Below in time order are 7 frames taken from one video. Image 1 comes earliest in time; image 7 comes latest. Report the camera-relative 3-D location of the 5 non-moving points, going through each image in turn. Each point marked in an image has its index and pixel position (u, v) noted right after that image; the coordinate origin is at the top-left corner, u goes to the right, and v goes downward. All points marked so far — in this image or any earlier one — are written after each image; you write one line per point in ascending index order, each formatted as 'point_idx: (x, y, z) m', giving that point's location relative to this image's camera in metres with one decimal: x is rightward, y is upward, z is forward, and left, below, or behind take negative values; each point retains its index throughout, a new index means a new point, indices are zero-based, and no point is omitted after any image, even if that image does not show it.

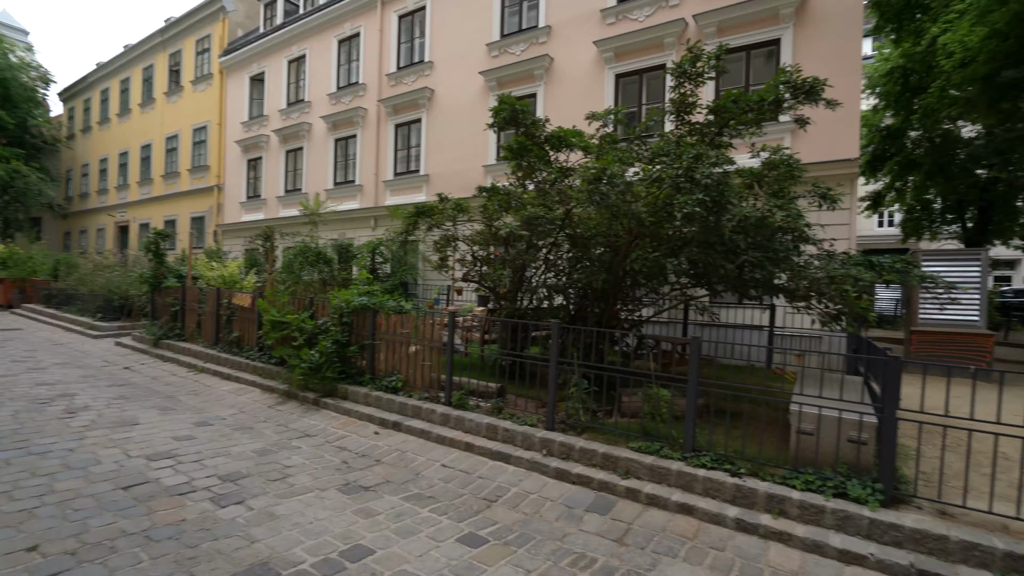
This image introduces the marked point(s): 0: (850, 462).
0: (+2.9, -1.5, +4.7) m
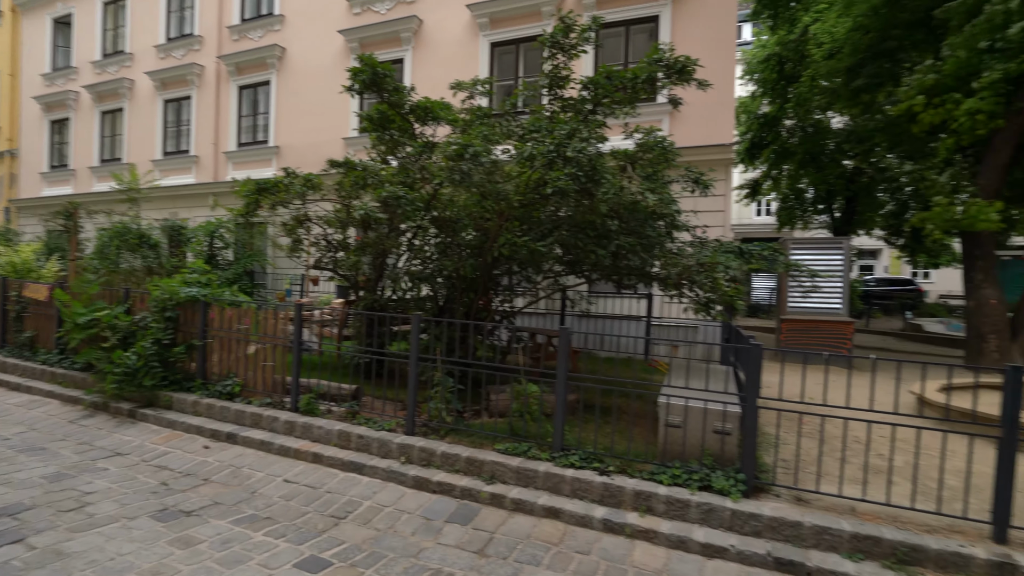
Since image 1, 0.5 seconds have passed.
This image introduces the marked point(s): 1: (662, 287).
0: (+1.7, -1.4, +4.7) m
1: (+1.8, 0.0, +6.5) m
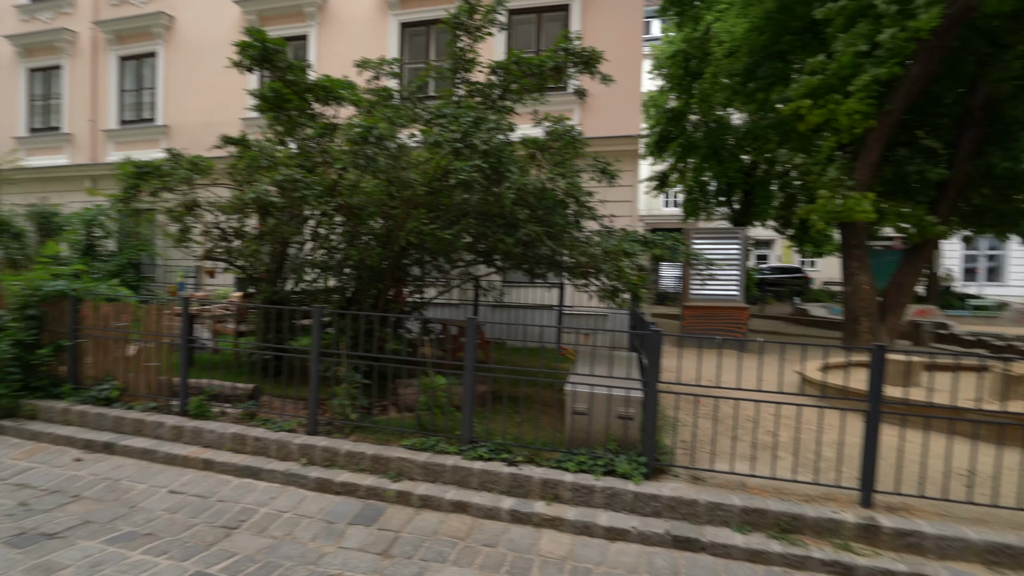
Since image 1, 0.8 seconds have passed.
0: (+1.0, -1.3, +4.9) m
1: (+0.8, +0.1, +6.6) m
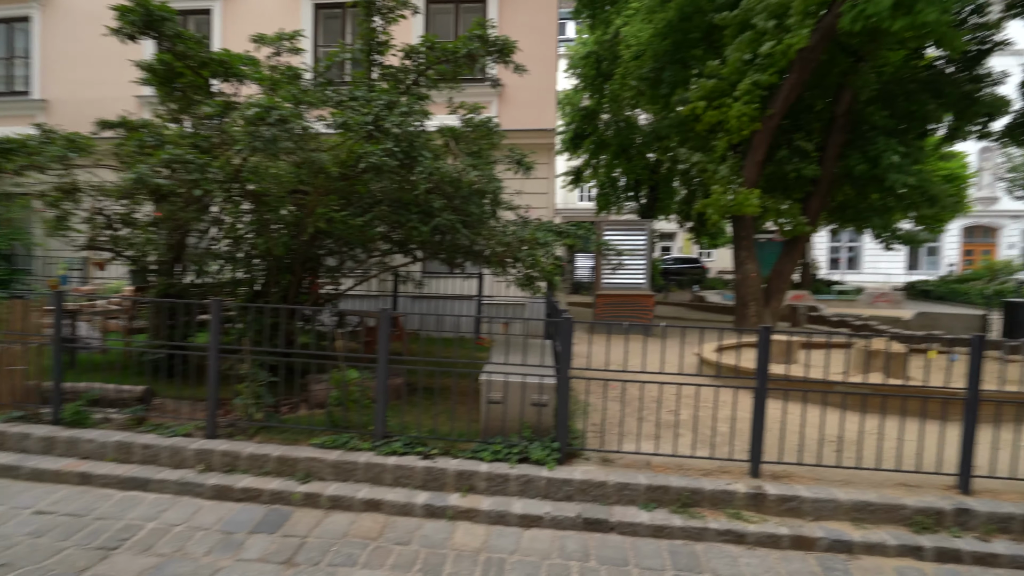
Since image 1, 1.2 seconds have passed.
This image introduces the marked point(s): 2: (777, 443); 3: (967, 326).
0: (+0.2, -1.2, +5.0) m
1: (-0.3, +0.3, +6.6) m
2: (+2.4, -1.4, +4.9) m
3: (+11.5, -1.0, +13.6) m
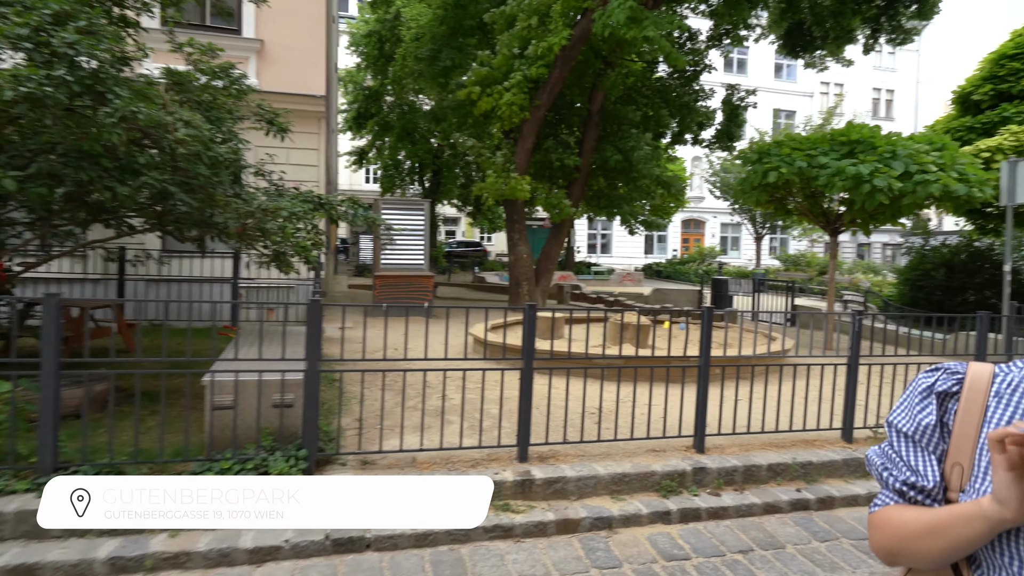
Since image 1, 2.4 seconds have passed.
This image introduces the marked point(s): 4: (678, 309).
0: (-1.8, -1.0, +4.0) m
1: (-2.9, +0.5, +5.3) m
2: (+0.3, -1.2, +4.8) m
3: (+5.3, -0.3, +16.4) m
4: (+1.6, -0.2, +5.2) m
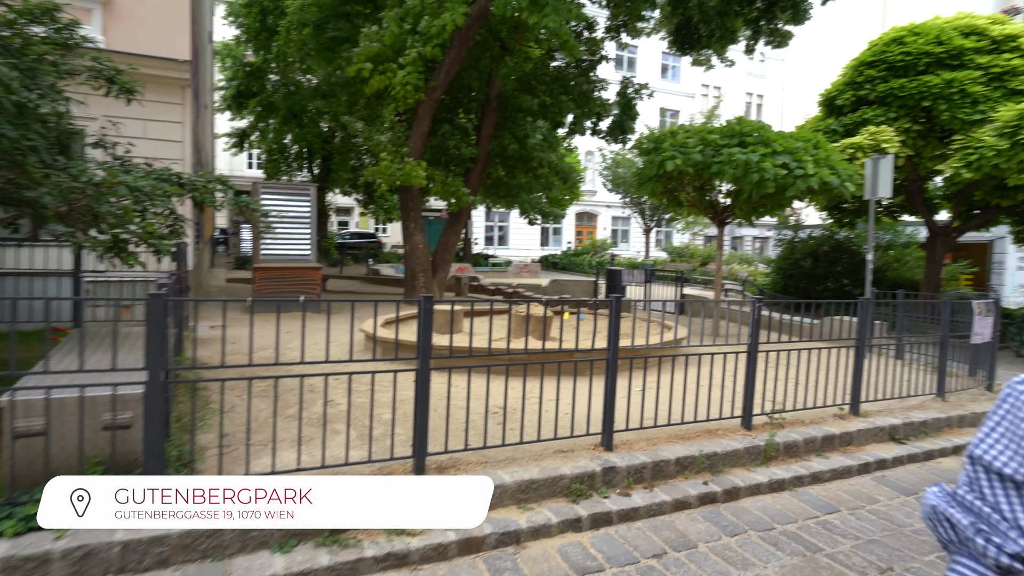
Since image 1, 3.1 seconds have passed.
0: (-2.5, -1.0, +3.2) m
1: (-3.8, +0.5, +4.3) m
2: (-0.6, -1.1, +4.4) m
3: (+2.2, -0.1, +16.7) m
4: (+0.6, -0.1, +5.0) m
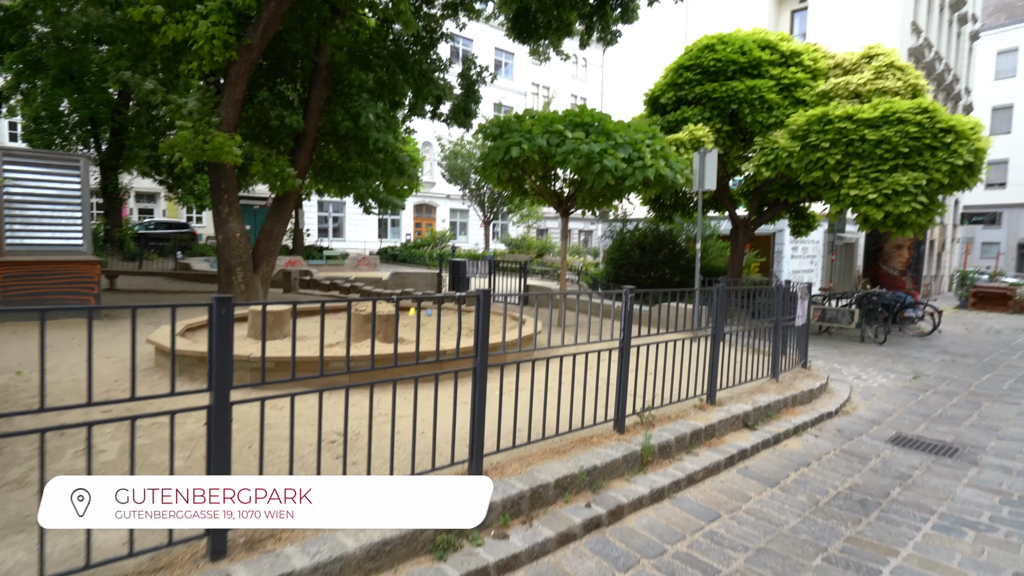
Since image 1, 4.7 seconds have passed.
0: (-3.0, -1.0, +1.6) m
1: (-4.6, +0.5, +2.2) m
2: (-1.5, -1.1, +3.3) m
3: (-2.5, +0.2, +15.8) m
4: (-0.6, -0.1, +4.2) m
